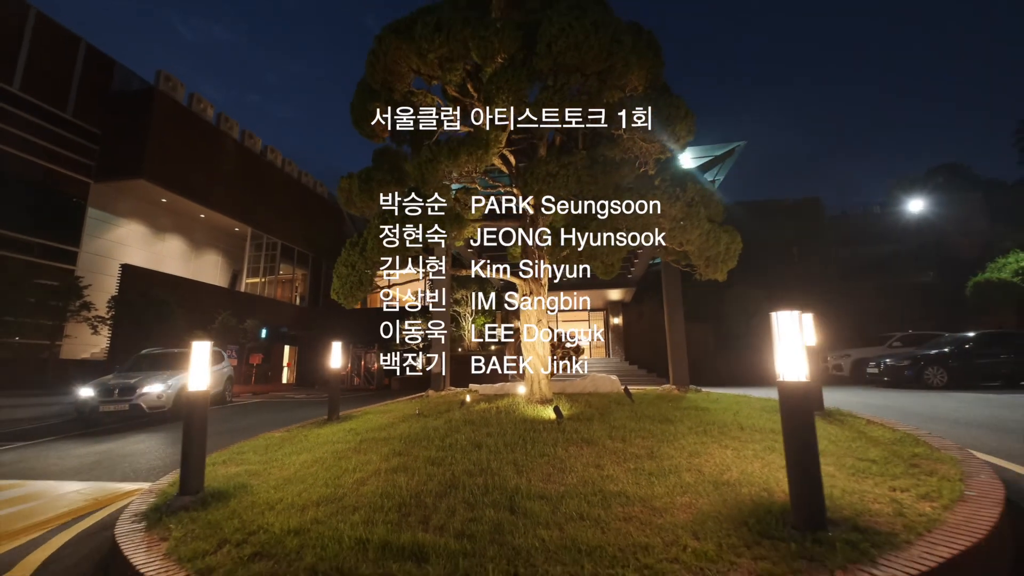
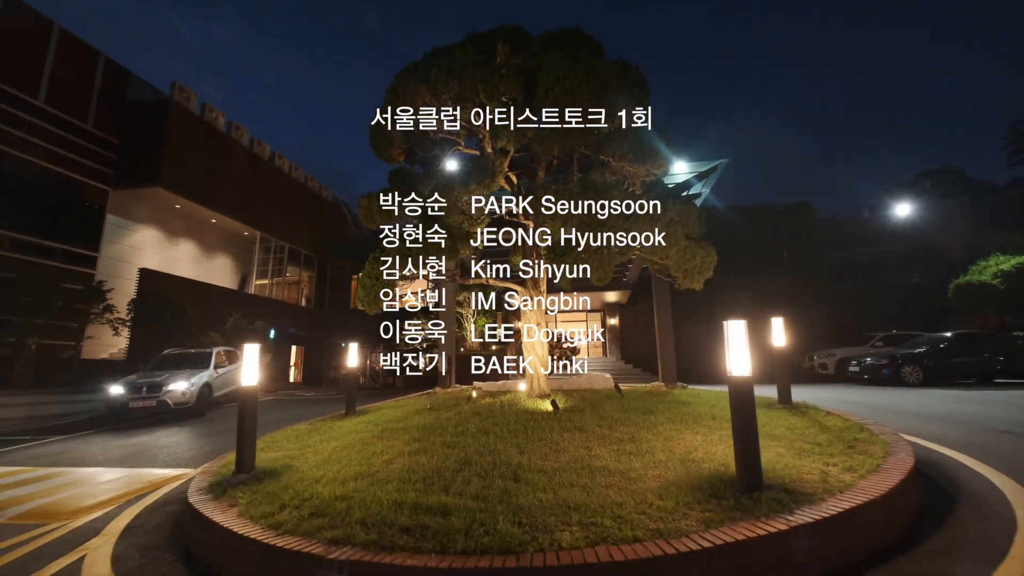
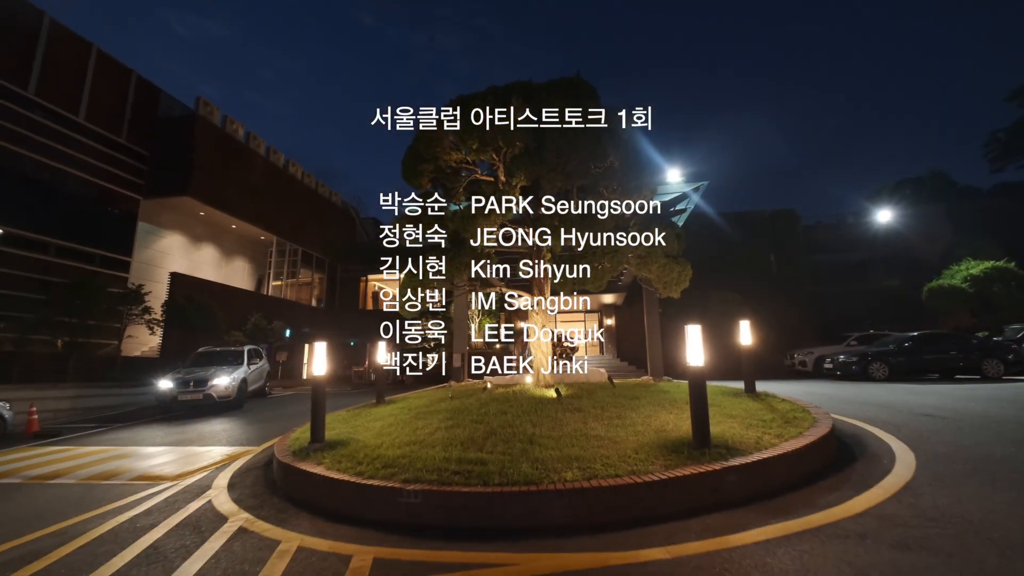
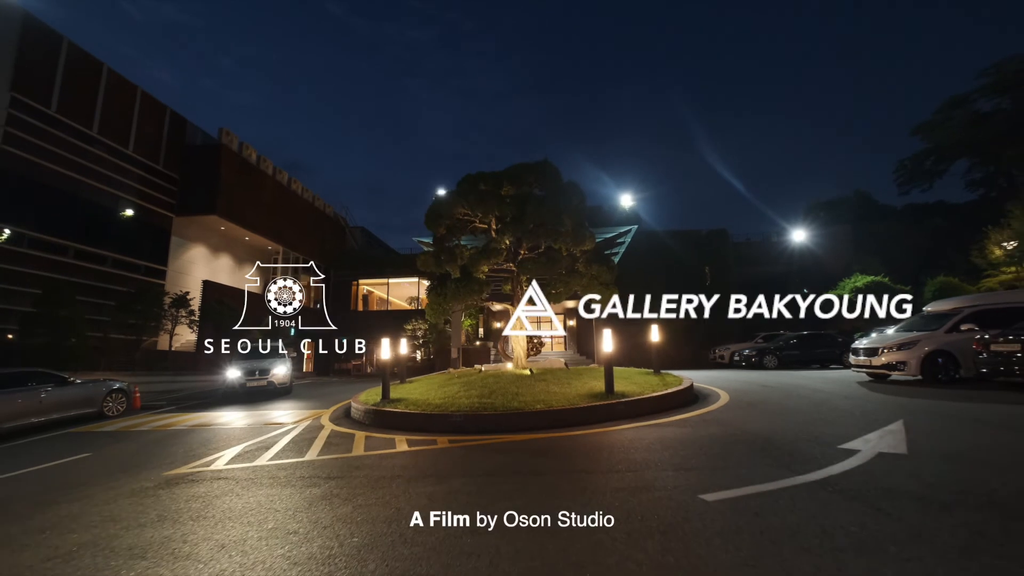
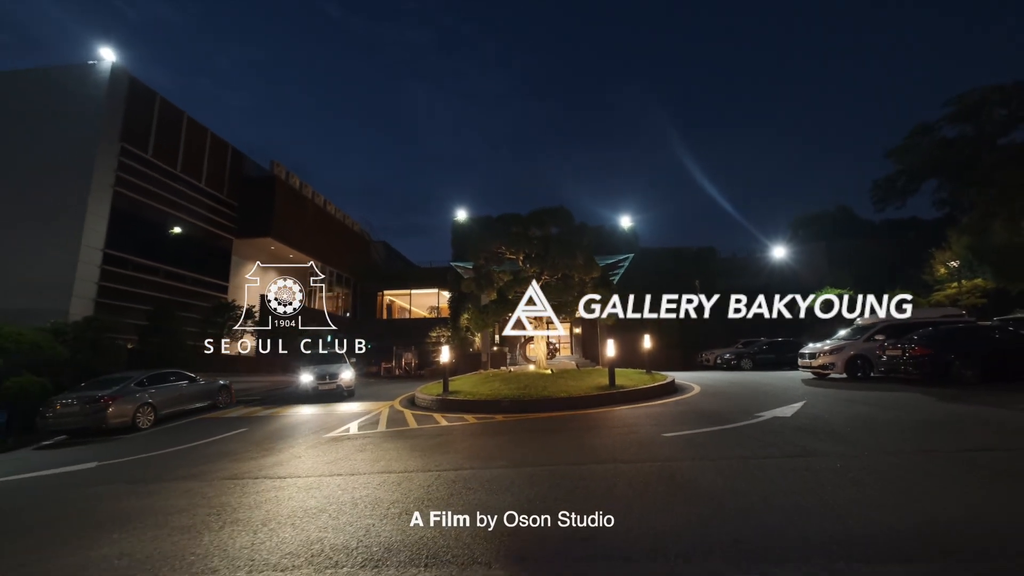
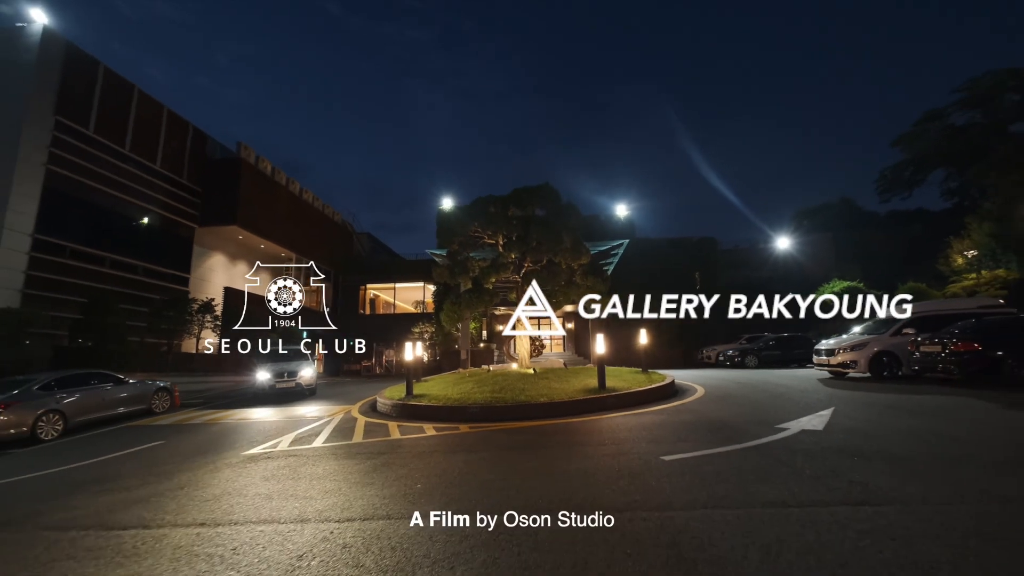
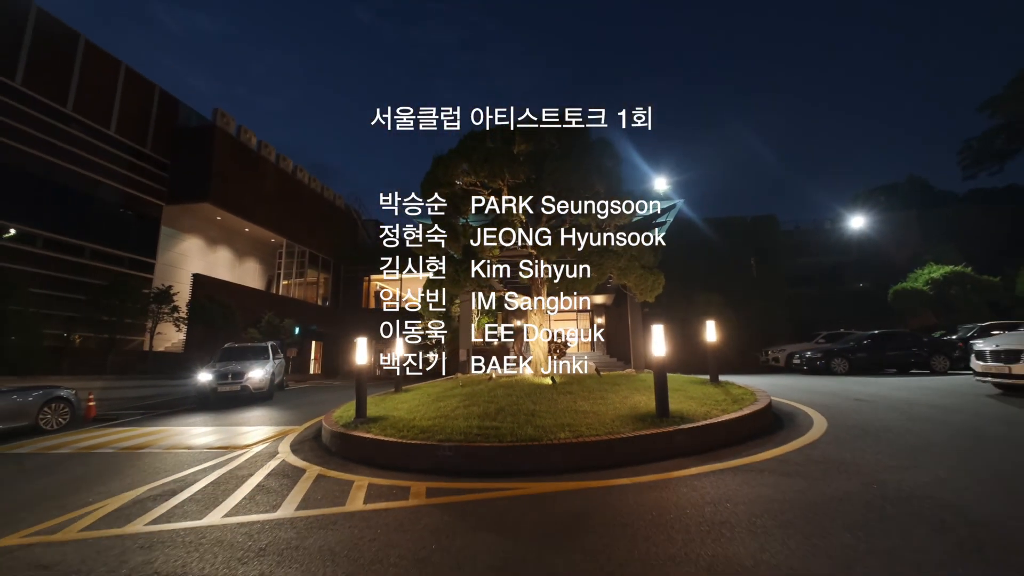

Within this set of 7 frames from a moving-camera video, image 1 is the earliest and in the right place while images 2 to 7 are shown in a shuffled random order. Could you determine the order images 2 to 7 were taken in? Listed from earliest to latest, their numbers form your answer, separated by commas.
2, 3, 7, 4, 6, 5
